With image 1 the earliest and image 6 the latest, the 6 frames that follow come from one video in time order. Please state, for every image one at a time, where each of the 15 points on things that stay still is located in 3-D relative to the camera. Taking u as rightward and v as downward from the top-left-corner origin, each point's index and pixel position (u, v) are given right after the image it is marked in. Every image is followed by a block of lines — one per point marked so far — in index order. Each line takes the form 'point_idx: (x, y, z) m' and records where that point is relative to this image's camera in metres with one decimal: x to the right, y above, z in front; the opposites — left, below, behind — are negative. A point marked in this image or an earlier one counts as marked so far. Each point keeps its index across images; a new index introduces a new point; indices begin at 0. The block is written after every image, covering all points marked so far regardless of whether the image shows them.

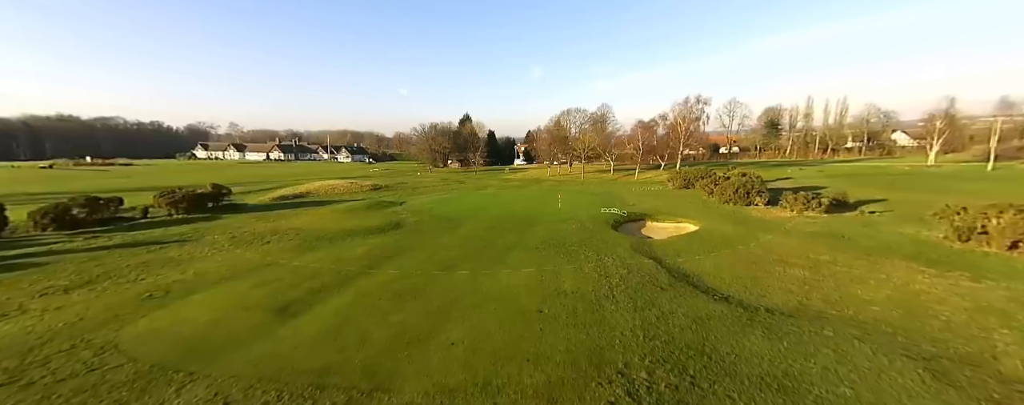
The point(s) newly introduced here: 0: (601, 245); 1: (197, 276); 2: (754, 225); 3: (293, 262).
0: (+4.9, -2.4, +17.2) m
1: (-13.3, -3.1, +13.1) m
2: (+15.1, -1.5, +19.3) m
3: (-10.5, -2.9, +14.7) m
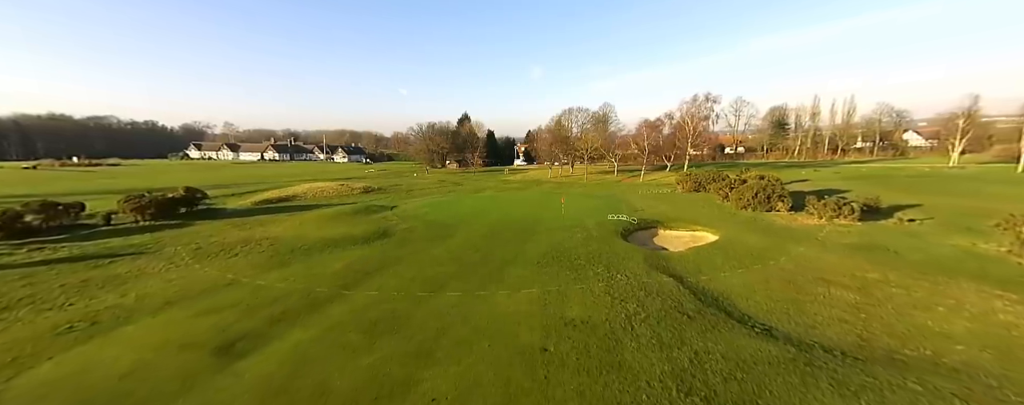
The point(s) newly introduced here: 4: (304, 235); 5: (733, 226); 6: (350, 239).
0: (+4.9, -2.8, +15.2) m
1: (-13.4, -3.5, +11.1) m
2: (+15.0, -1.8, +17.3) m
3: (-10.6, -3.2, +12.7) m
4: (-12.8, -2.0, +18.9) m
5: (+13.8, -1.5, +19.3) m
6: (-9.5, -2.2, +18.1) m
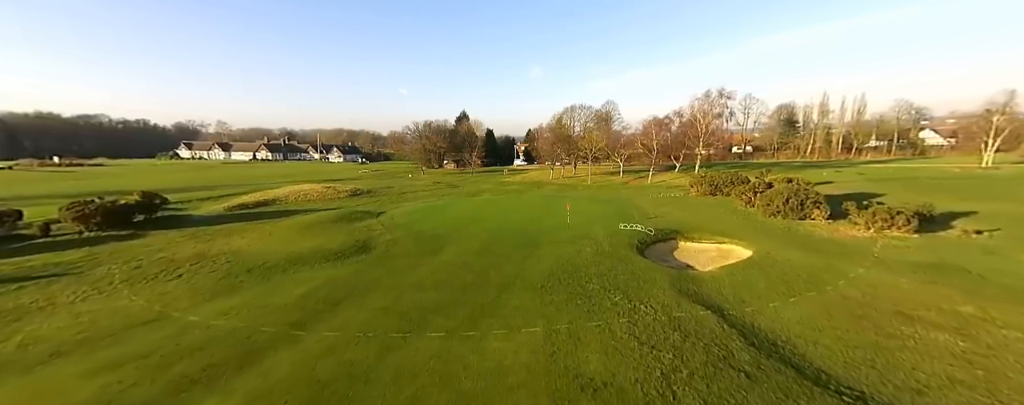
0: (+4.8, -3.2, +12.6) m
1: (-13.5, -4.0, +8.5) m
2: (+15.0, -2.3, +14.7) m
3: (-10.6, -3.7, +10.1) m
4: (-12.8, -2.5, +16.3) m
5: (+13.7, -2.0, +16.6) m
6: (-9.6, -2.6, +15.5) m
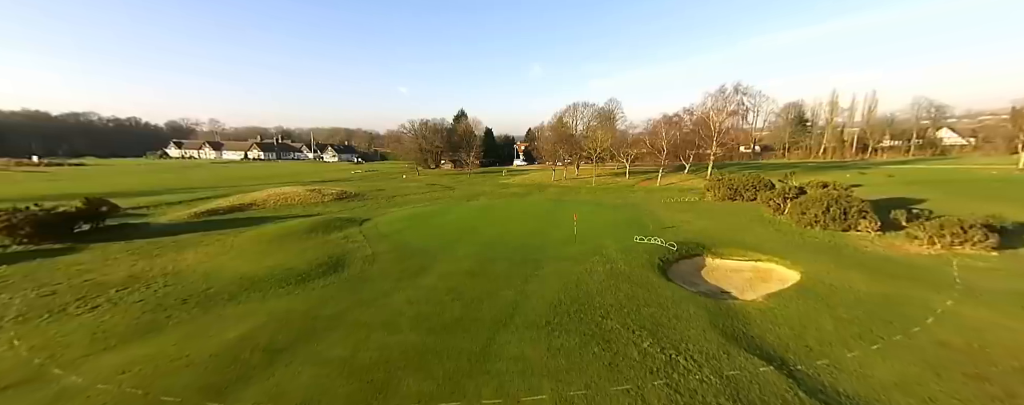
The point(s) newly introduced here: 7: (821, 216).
0: (+4.7, -3.7, +10.0) m
1: (-13.5, -4.4, +5.9) m
2: (+14.9, -2.8, +12.1) m
3: (-10.7, -4.2, +7.6) m
4: (-12.9, -2.9, +13.7) m
5: (+13.6, -2.4, +14.1) m
6: (-9.7, -3.1, +12.9) m
7: (+17.3, -0.7, +17.3) m
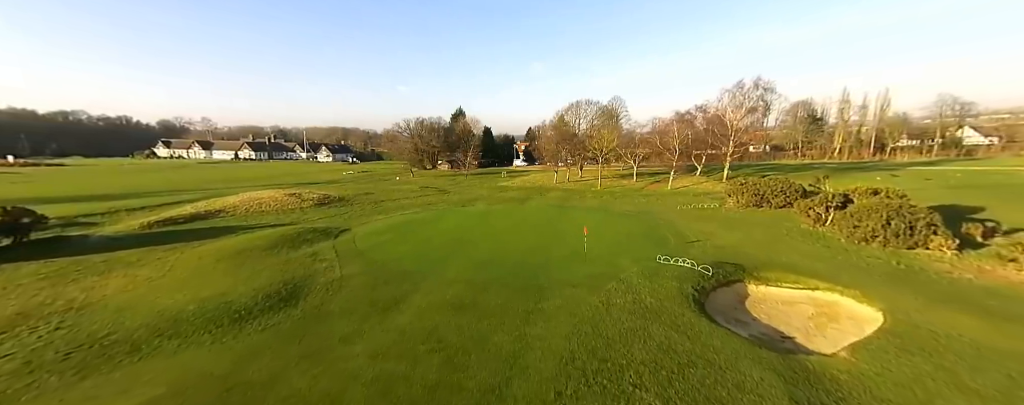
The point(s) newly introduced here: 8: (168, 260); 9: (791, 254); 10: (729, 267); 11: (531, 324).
0: (+4.6, -4.3, +7.2) m
1: (-13.6, -5.0, +3.1) m
2: (+14.8, -3.3, +9.3) m
3: (-10.8, -4.7, +4.7) m
4: (-13.0, -3.5, +10.9) m
5: (+13.5, -3.0, +11.2) m
6: (-9.7, -3.6, +10.1) m
7: (+17.3, -1.3, +14.5) m
8: (-16.2, -2.7, +14.5) m
9: (+13.3, -2.4, +14.8) m
10: (+9.4, -2.8, +13.3) m
11: (+0.7, -3.8, +9.9) m
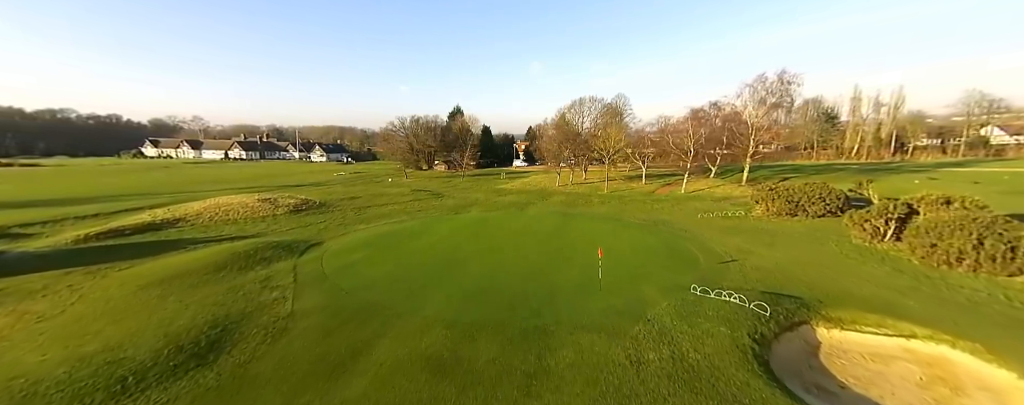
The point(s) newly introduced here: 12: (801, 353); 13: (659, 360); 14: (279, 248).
0: (+4.5, -4.8, +4.4) m
1: (-13.8, -5.5, +0.2) m
2: (+14.7, -3.9, +6.4) m
3: (-10.9, -5.3, +1.9) m
4: (-13.1, -4.0, +8.0) m
5: (+13.4, -3.5, +8.4) m
6: (-9.9, -4.2, +7.2) m
7: (+17.1, -1.8, +11.6) m
8: (-16.3, -3.2, +11.7) m
9: (+13.2, -2.9, +11.9) m
10: (+9.3, -3.3, +10.5) m
11: (+0.5, -4.3, +7.0) m
12: (+8.0, -4.1, +8.6) m
13: (+3.9, -4.0, +8.0) m
14: (-12.3, -2.3, +16.2) m
